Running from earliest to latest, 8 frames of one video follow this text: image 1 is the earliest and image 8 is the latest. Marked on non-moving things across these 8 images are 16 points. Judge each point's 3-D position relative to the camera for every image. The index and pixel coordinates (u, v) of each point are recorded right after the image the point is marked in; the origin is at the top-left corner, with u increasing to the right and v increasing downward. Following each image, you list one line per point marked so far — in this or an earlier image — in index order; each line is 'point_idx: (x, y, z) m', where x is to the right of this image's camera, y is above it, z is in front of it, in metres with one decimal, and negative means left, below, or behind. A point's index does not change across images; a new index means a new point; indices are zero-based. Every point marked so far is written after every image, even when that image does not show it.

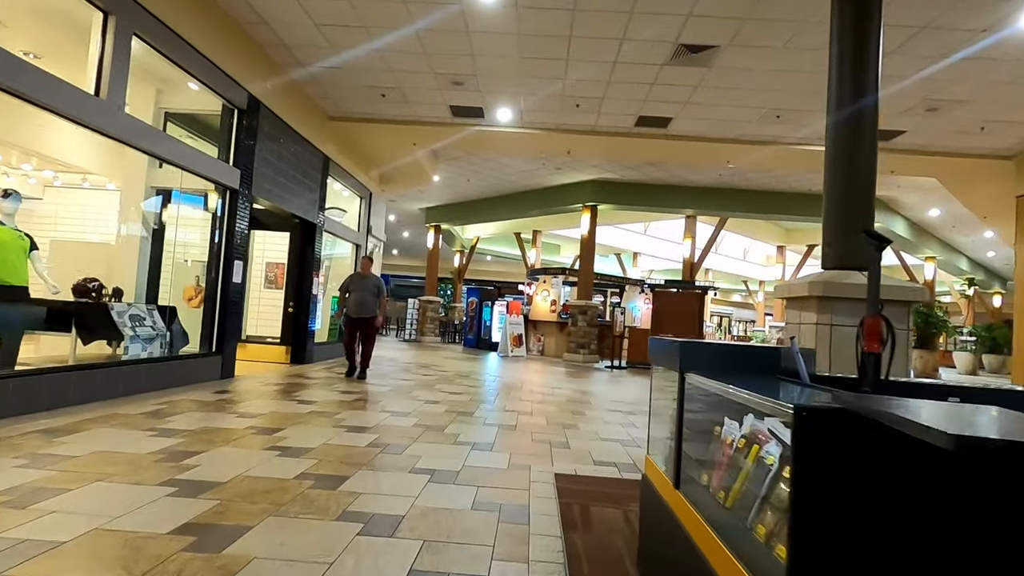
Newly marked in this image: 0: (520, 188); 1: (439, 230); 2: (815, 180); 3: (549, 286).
0: (+0.2, +2.3, +13.6) m
1: (-2.1, +1.7, +16.9) m
2: (+5.7, +2.0, +11.1) m
3: (+0.9, 0.0, +14.1) m
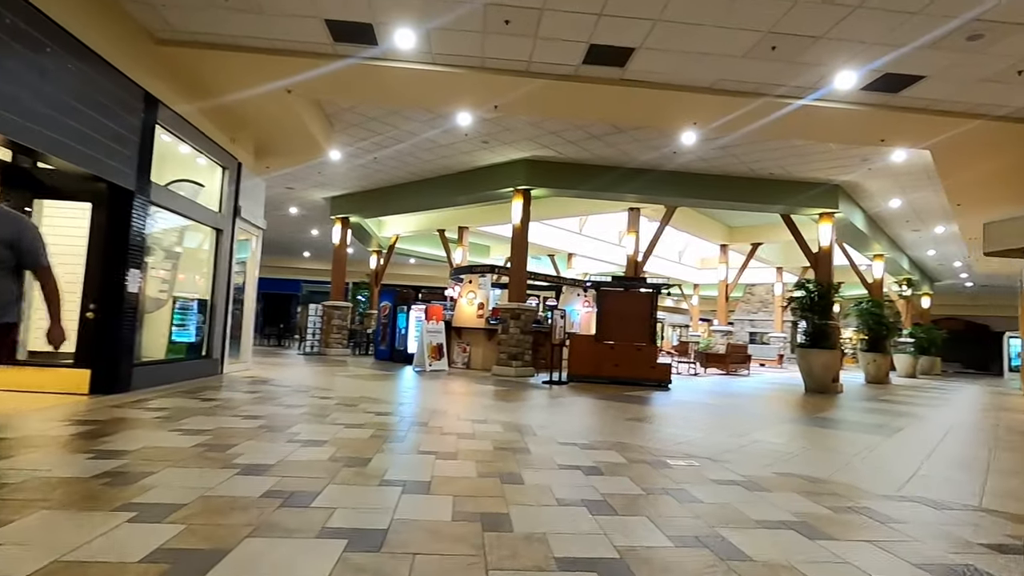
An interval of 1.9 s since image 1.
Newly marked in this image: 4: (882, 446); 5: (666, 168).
0: (-1.4, +2.3, +11.4) m
1: (-4.1, +1.6, +14.5) m
2: (+4.4, +2.1, +9.6) m
3: (-0.8, 0.0, +12.0) m
4: (+3.1, -1.3, +4.9) m
5: (+2.7, +2.1, +10.4) m
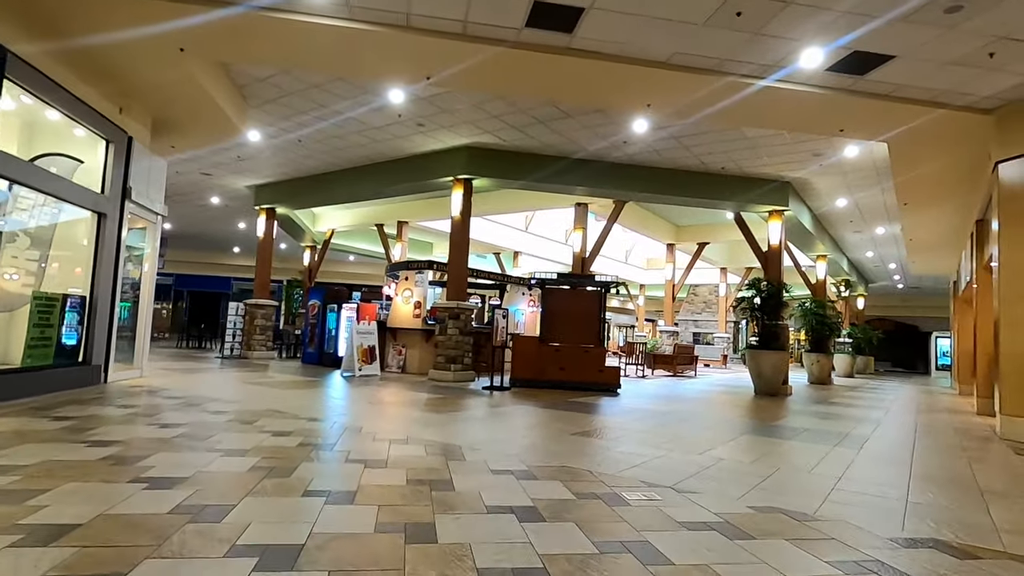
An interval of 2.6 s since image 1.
0: (-2.5, +2.4, +10.5) m
1: (-5.4, +1.7, +13.3) m
2: (+3.5, +2.1, +9.2) m
3: (-1.9, +0.1, +11.1) m
4: (+2.6, -1.3, +4.4) m
5: (+1.7, +2.1, +9.8) m
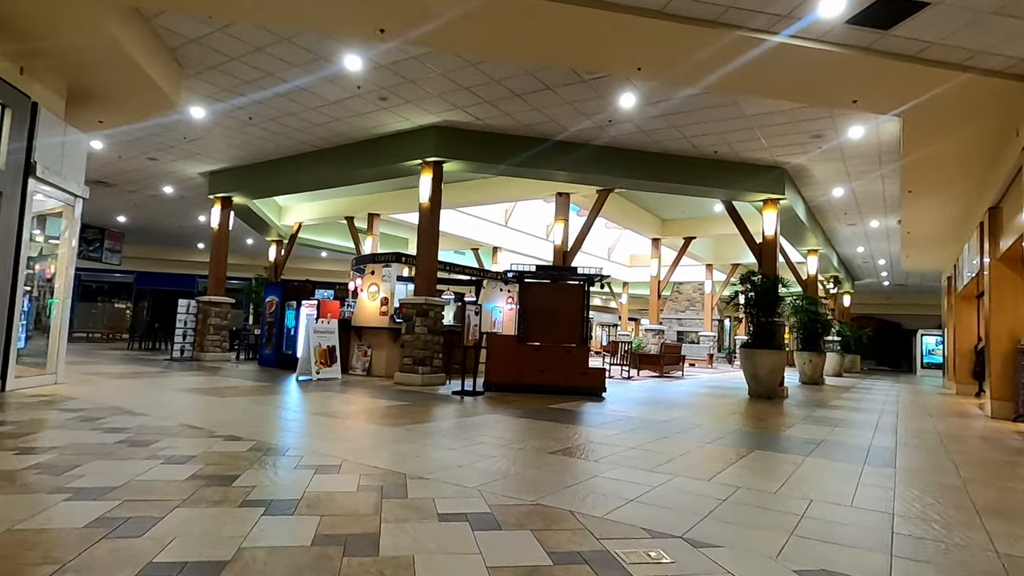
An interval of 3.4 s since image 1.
0: (-2.9, +2.4, +9.6) m
1: (-5.9, +1.7, +12.3) m
2: (+3.1, +2.2, +8.5) m
3: (-2.3, +0.2, +10.2) m
4: (+2.3, -1.2, +3.6) m
5: (+1.3, +2.2, +9.0) m
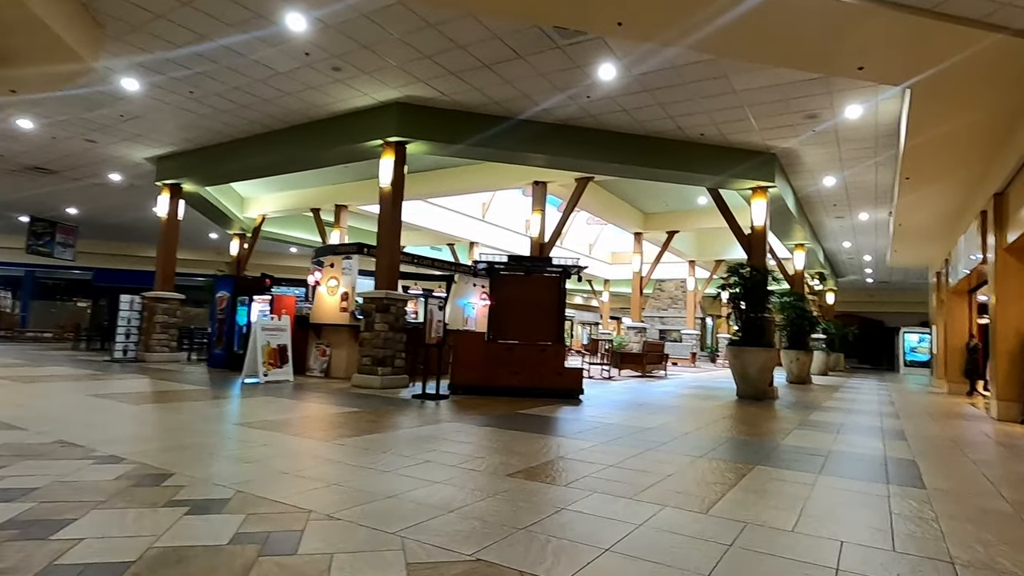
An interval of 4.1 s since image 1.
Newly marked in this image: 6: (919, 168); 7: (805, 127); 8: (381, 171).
0: (-3.3, +2.5, +8.7) m
1: (-6.4, +1.8, +11.3) m
2: (+2.7, +2.3, +7.8) m
3: (-2.8, +0.3, +9.4) m
4: (+2.1, -1.1, +2.9) m
5: (+0.9, +2.3, +8.3) m
6: (+5.7, +1.7, +8.3) m
7: (+4.0, +2.2, +8.0) m
8: (-1.8, +1.6, +8.1) m
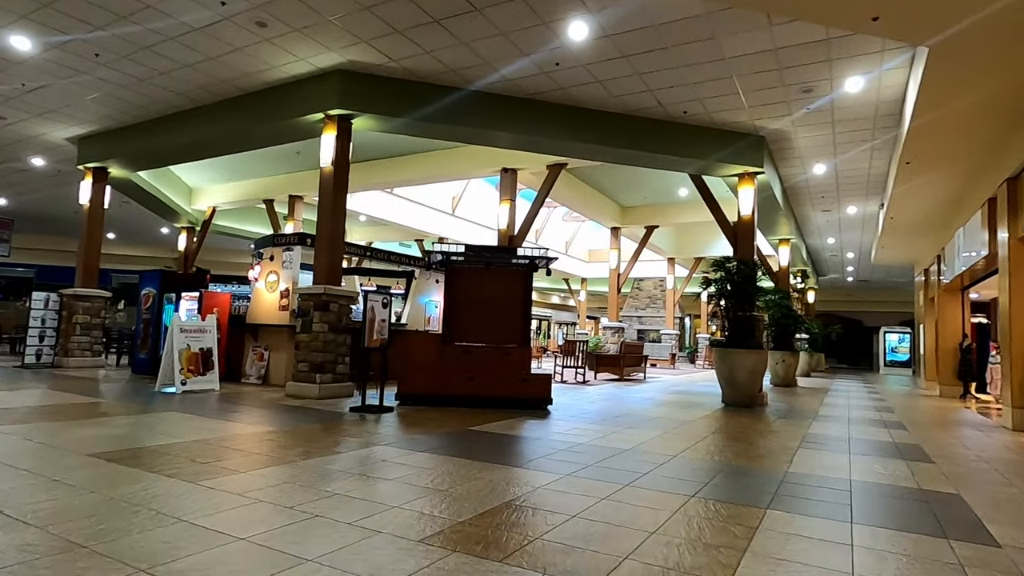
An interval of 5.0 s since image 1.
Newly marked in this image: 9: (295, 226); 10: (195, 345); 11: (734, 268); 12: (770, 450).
0: (-3.8, +2.6, +7.7) m
1: (-7.0, +1.9, +10.2) m
2: (+2.2, +2.4, +6.9) m
3: (-3.3, +0.3, +8.3) m
4: (+1.8, -1.0, +2.0) m
5: (+0.4, +2.4, +7.4) m
6: (+5.3, +1.7, +7.6) m
7: (+3.5, +2.2, +7.2) m
8: (-2.3, +1.7, +7.0) m
9: (-5.0, +1.4, +13.6) m
10: (-3.7, -0.7, +7.0) m
11: (+3.1, +0.3, +8.1) m
12: (+2.1, -1.3, +4.7) m
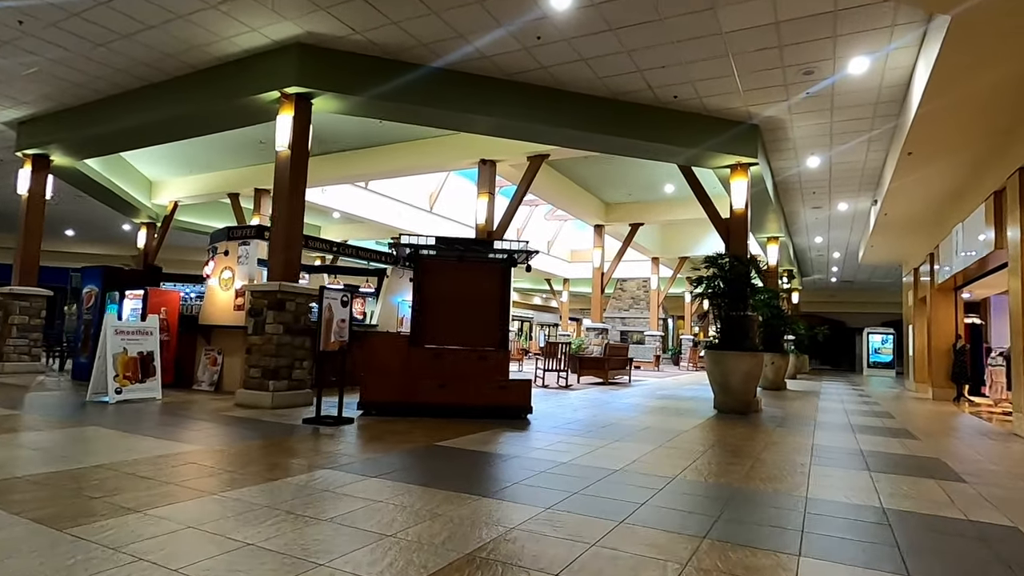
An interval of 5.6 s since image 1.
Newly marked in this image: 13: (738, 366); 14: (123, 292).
0: (-4.1, +2.6, +6.9) m
1: (-7.3, +1.9, +9.3) m
2: (+2.0, +2.4, +6.4) m
3: (-3.6, +0.3, +7.6) m
4: (+1.7, -1.0, +1.5) m
5: (+0.1, +2.4, +6.8) m
6: (+5.0, +1.8, +7.1) m
7: (+3.3, +2.3, +6.7) m
8: (-2.5, +1.7, +6.4) m
9: (-5.4, +1.4, +12.8) m
10: (-4.0, -0.6, +6.3) m
11: (+2.8, +0.3, +7.6) m
12: (+1.9, -1.3, +4.2) m
13: (+2.8, -1.0, +7.3) m
14: (-5.1, -0.1, +7.7) m
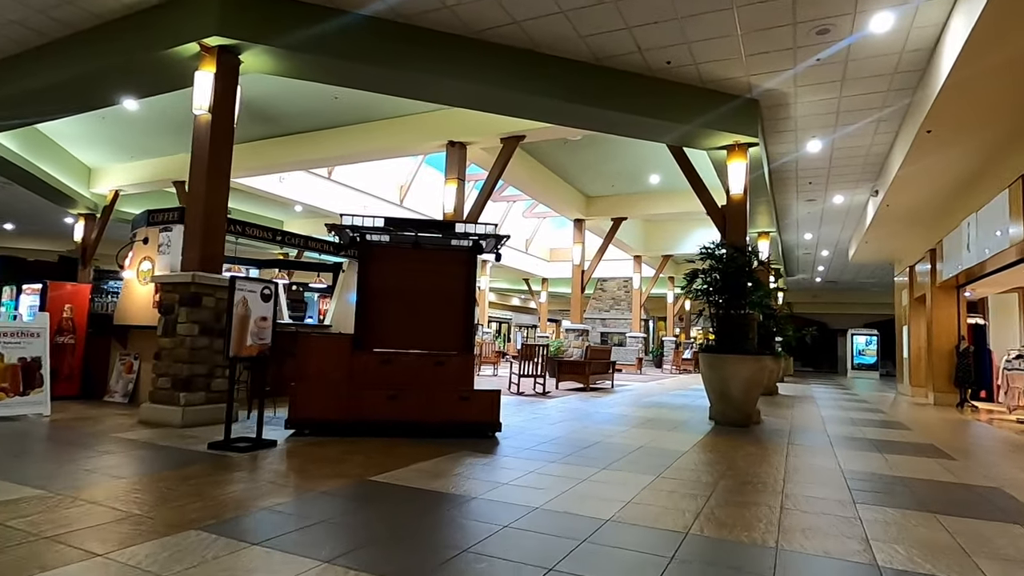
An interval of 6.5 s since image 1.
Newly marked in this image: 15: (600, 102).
0: (-4.4, +2.7, +5.8) m
1: (-7.7, +2.0, +8.1) m
2: (+1.6, +2.5, +5.5) m
3: (-3.9, +0.4, +6.5) m
4: (+1.5, -0.9, +0.5) m
5: (-0.2, +2.5, +5.8) m
6: (+4.6, +1.8, +6.3) m
7: (+2.9, +2.3, +5.8) m
8: (-2.8, +1.8, +5.3) m
9: (-6.0, +1.5, +11.6) m
10: (-4.3, -0.6, +5.1) m
11: (+2.4, +0.3, +6.7) m
12: (+1.6, -1.2, +3.2) m
13: (+2.5, -0.9, +6.4) m
14: (-5.4, 0.0, +6.6) m
15: (+1.0, +2.0, +6.3) m
